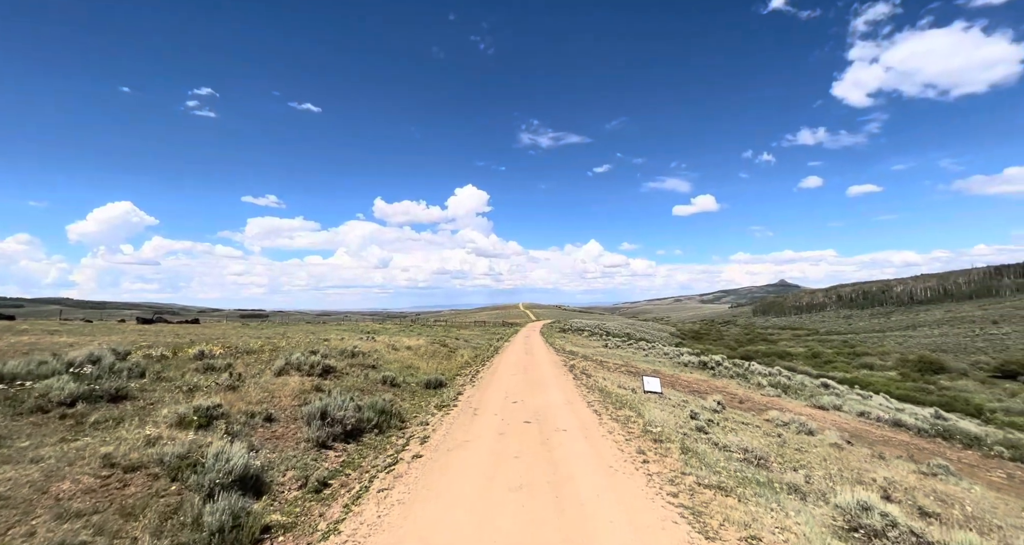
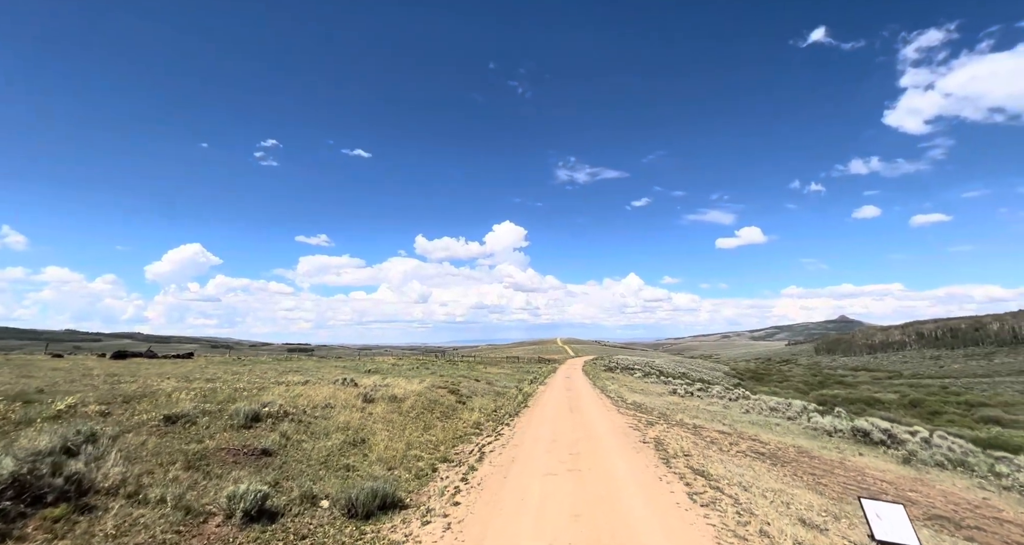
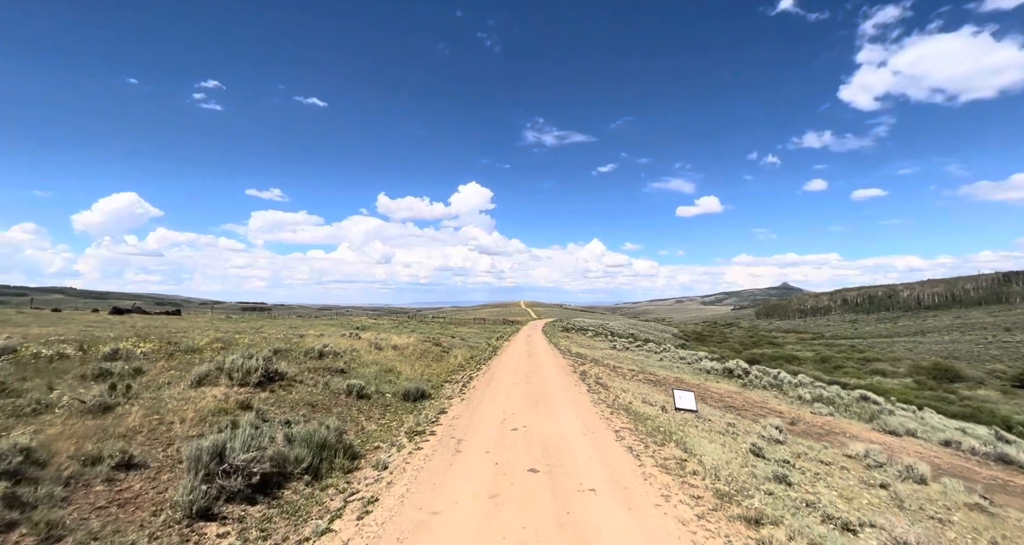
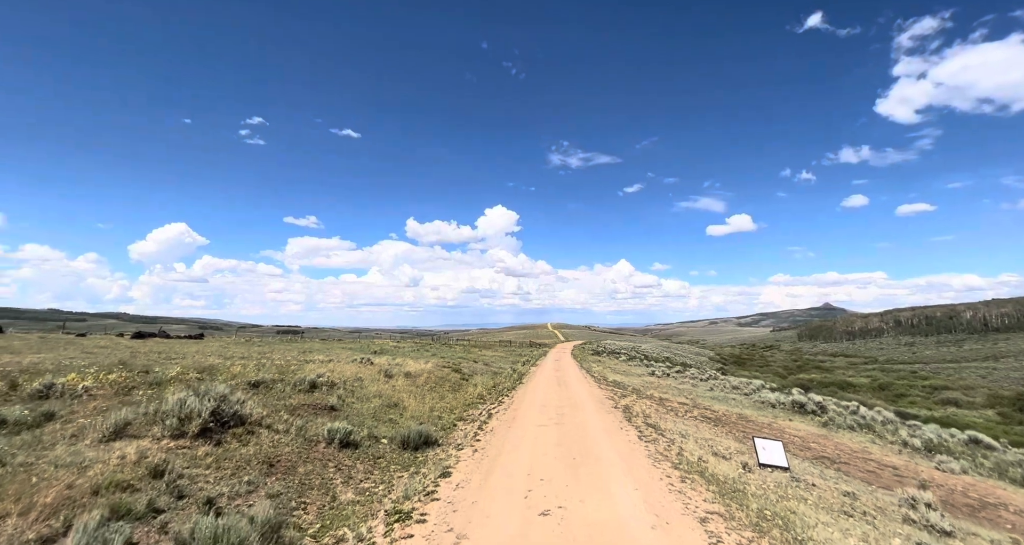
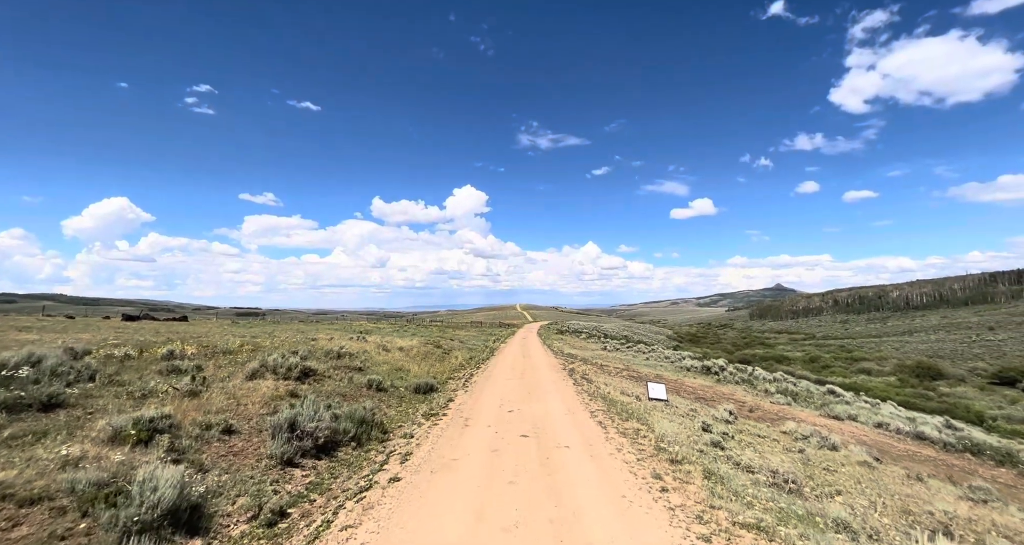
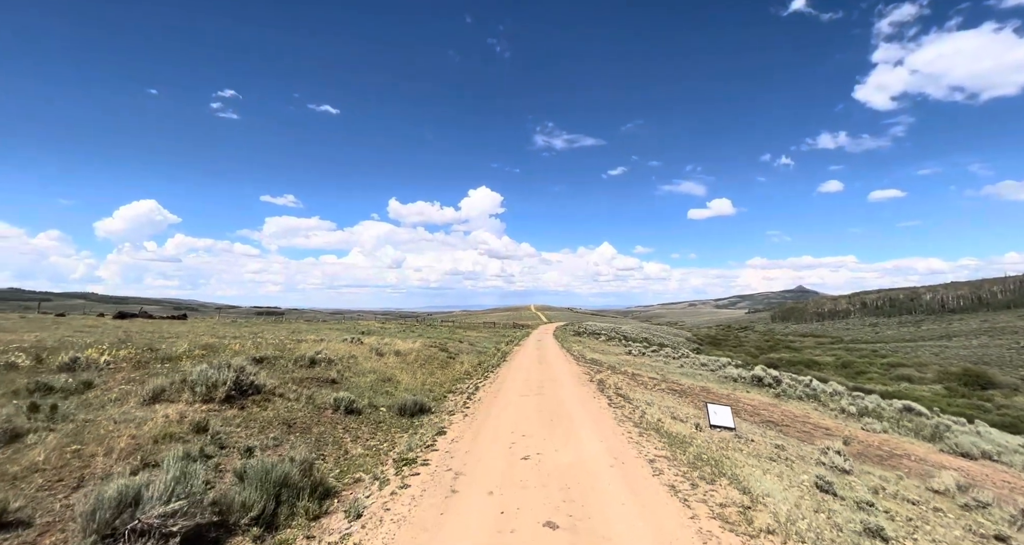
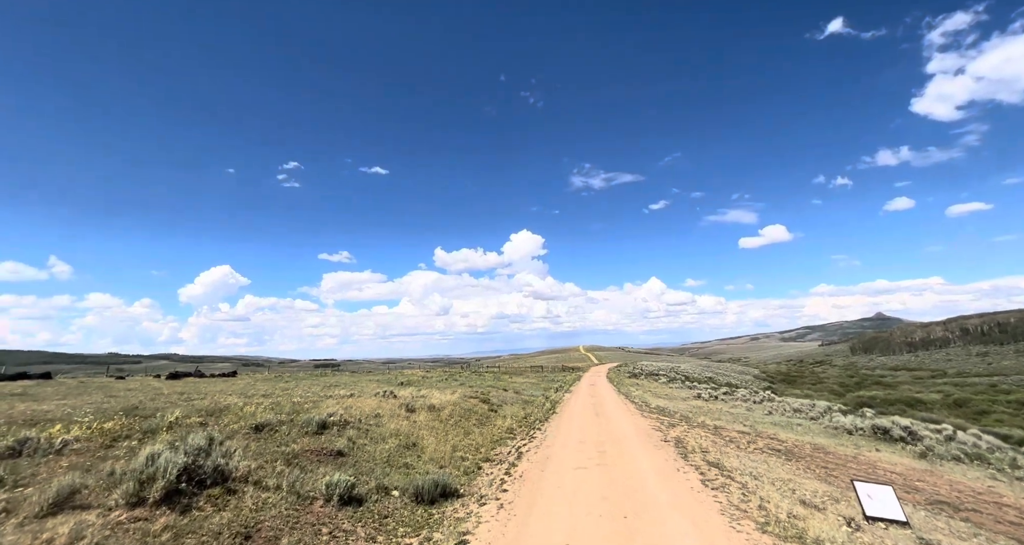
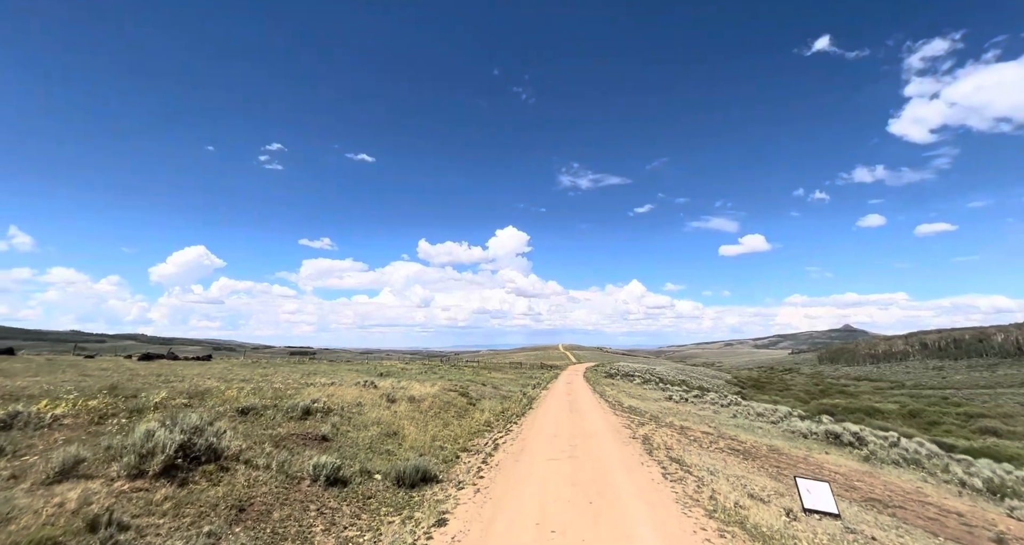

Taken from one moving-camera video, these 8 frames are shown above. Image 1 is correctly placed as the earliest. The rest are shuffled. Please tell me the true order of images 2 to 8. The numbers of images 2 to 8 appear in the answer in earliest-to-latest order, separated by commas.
5, 3, 6, 4, 8, 7, 2
